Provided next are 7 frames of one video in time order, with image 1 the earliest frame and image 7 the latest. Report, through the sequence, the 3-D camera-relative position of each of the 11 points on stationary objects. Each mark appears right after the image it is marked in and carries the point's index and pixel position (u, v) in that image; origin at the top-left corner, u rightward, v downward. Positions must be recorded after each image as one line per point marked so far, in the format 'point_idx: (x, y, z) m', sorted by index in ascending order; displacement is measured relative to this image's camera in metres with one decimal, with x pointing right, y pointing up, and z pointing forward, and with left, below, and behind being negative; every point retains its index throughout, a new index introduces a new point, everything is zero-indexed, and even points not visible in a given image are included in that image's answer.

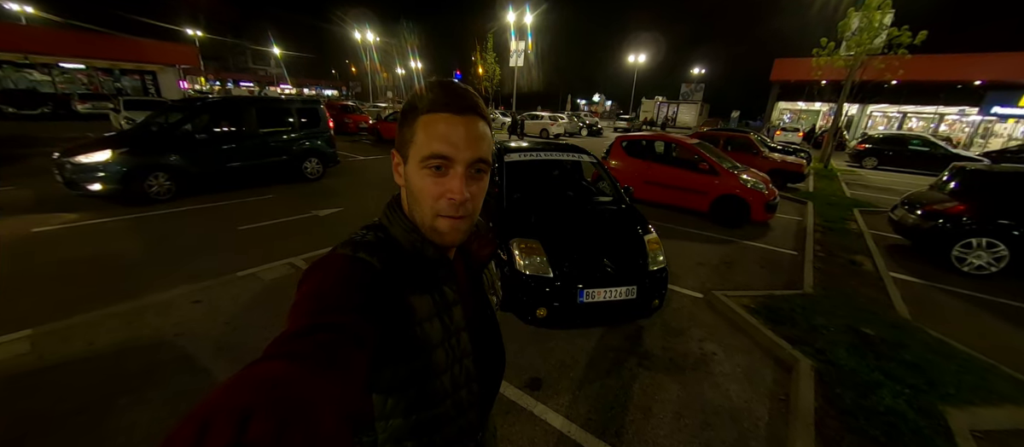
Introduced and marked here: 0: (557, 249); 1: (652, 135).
0: (+0.4, -0.2, +3.2) m
1: (+3.3, +2.1, +7.9) m
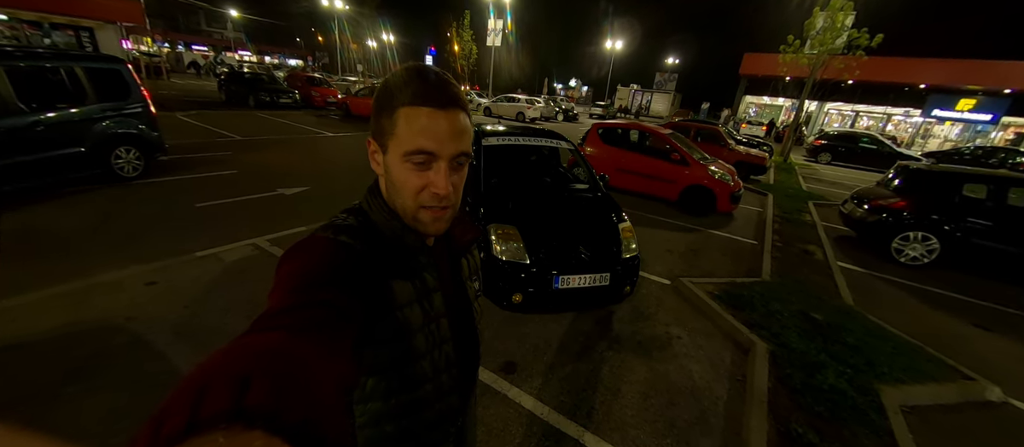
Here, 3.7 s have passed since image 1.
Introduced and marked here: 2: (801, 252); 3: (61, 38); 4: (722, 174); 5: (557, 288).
0: (+0.2, -0.1, +3.2) m
1: (+2.8, +2.4, +8.0) m
2: (+5.3, -0.5, +6.1) m
3: (-19.9, +8.2, +14.5) m
4: (+4.6, +1.1, +7.1) m
5: (+0.4, -0.6, +3.1) m
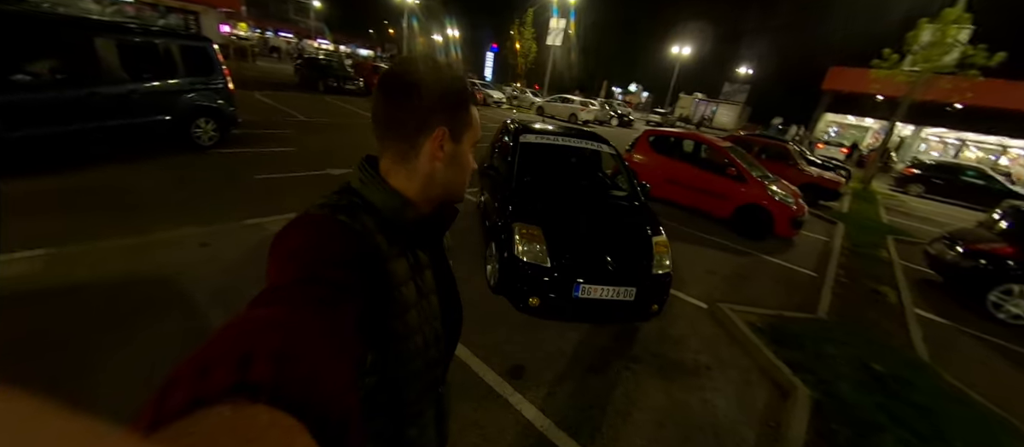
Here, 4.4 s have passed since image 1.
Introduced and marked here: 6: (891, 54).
0: (+0.4, -0.1, +3.1) m
1: (+3.8, +2.1, +7.5) m
2: (+5.8, -1.1, +5.3) m
3: (-17.2, +10.3, +16.7) m
4: (+5.4, +0.6, +6.5) m
5: (+0.6, -0.7, +2.9) m
6: (+13.2, +5.9, +11.4) m
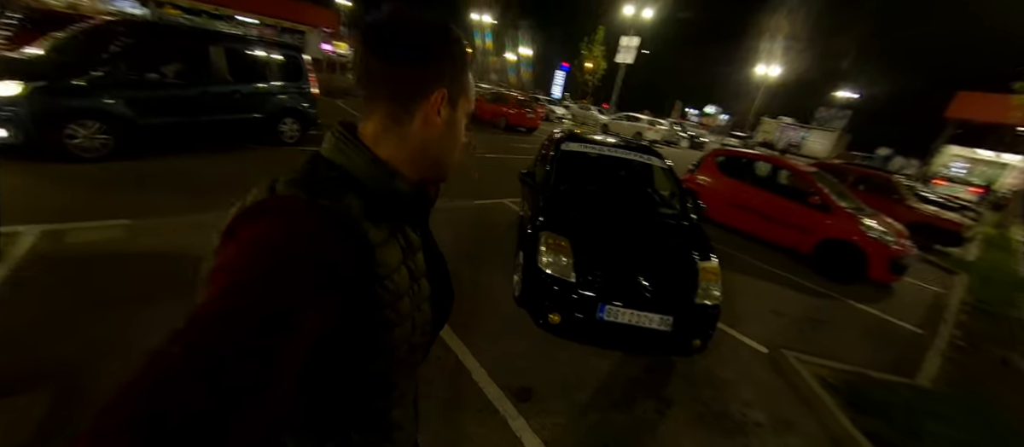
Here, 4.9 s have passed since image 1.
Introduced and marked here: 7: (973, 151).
0: (+0.7, -0.3, +2.9) m
1: (+5.0, +1.5, +6.7) m
2: (+6.2, -1.8, +4.2) m
3: (-13.4, +11.0, +19.5) m
4: (+6.2, -0.2, +5.4) m
5: (+0.8, -0.8, +2.7) m
6: (+15.2, +4.2, +9.2) m
7: (+24.5, +3.9, +17.3) m
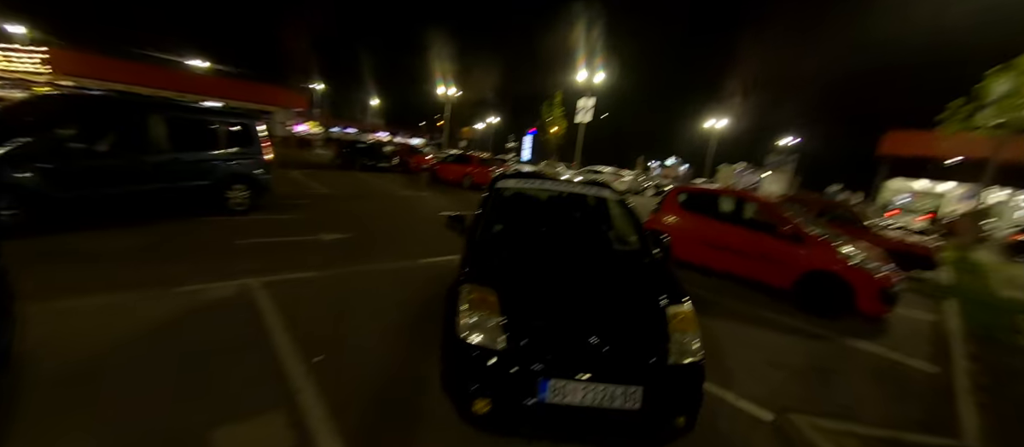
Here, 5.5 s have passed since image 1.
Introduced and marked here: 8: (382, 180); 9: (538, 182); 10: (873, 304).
0: (+0.1, -0.6, +2.3) m
1: (+4.1, +0.7, +6.6) m
2: (+5.7, -2.0, +3.6) m
3: (-15.6, +6.3, +19.8) m
4: (+5.4, -0.6, +5.1) m
5: (+0.2, -1.1, +2.0) m
6: (+13.9, +3.7, +10.1) m
7: (+22.8, +2.5, +18.6) m
8: (-6.4, +2.2, +16.2) m
9: (+0.4, +0.4, +3.8) m
10: (+5.4, -1.2, +4.9) m
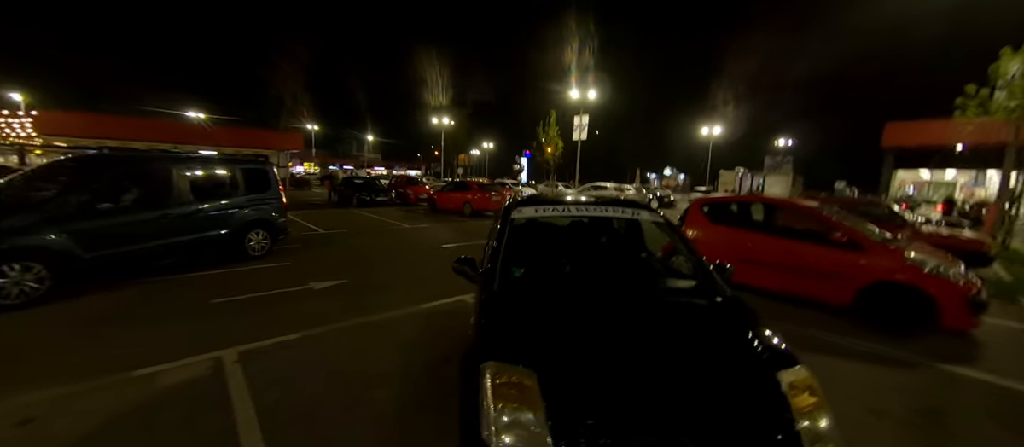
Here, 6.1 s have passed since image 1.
0: (+0.3, -0.8, +1.6) m
1: (+4.2, +0.5, +6.0) m
2: (+6.0, -1.8, +2.8) m
3: (-15.7, +3.6, +19.6) m
4: (+5.7, -0.6, +4.4) m
5: (+0.5, -1.2, +1.3) m
6: (+13.8, +4.0, +9.7) m
7: (+22.9, +2.9, +18.0) m
8: (-6.3, +0.5, +15.7) m
9: (+0.5, +0.1, +3.2) m
10: (+5.7, -1.2, +4.2) m
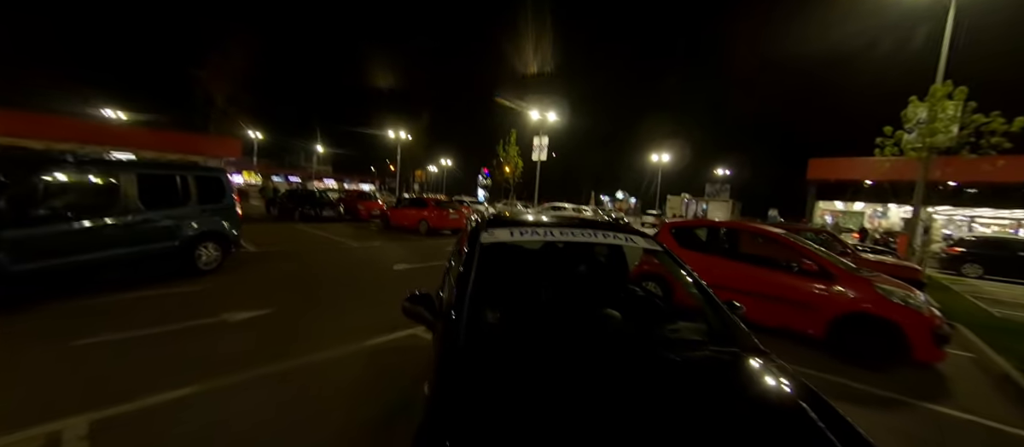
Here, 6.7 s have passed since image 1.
0: (+0.2, -0.9, +1.0) m
1: (+3.6, 0.0, +5.9) m
2: (+5.7, -2.1, +2.8) m
3: (-17.8, +2.8, +17.1) m
4: (+5.2, -1.0, +4.4) m
5: (+0.4, -1.3, +0.6) m
6: (+12.7, +3.1, +10.9) m
7: (+20.6, +1.3, +20.2) m
8: (-8.0, -0.3, +14.2) m
9: (+0.2, -0.1, +2.6) m
10: (+5.2, -1.6, +4.2) m
